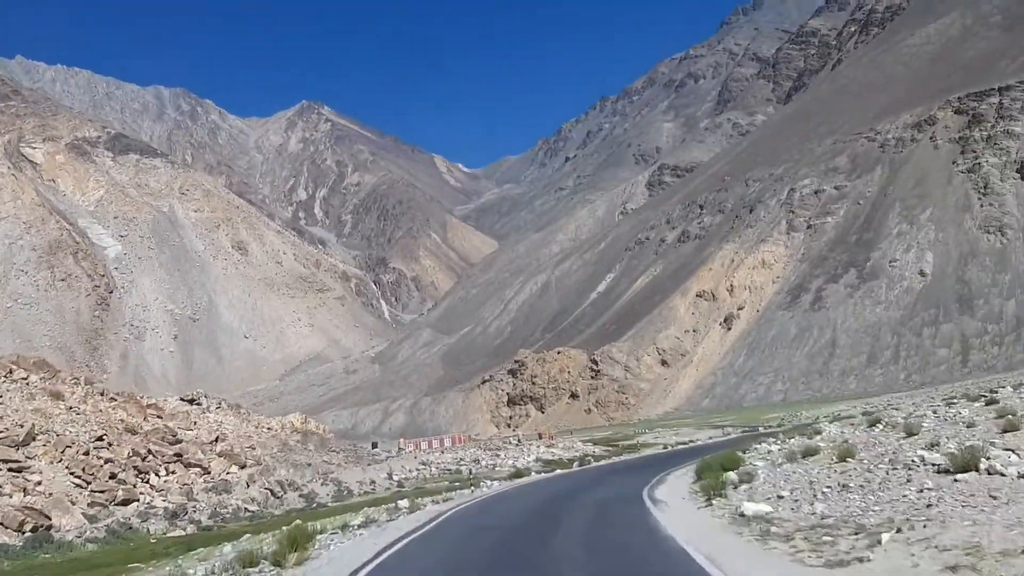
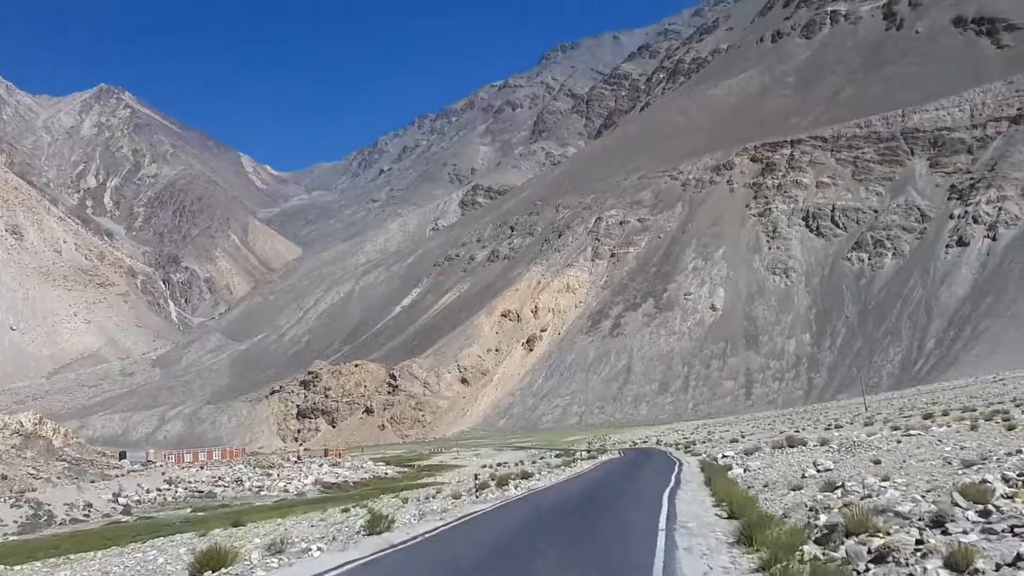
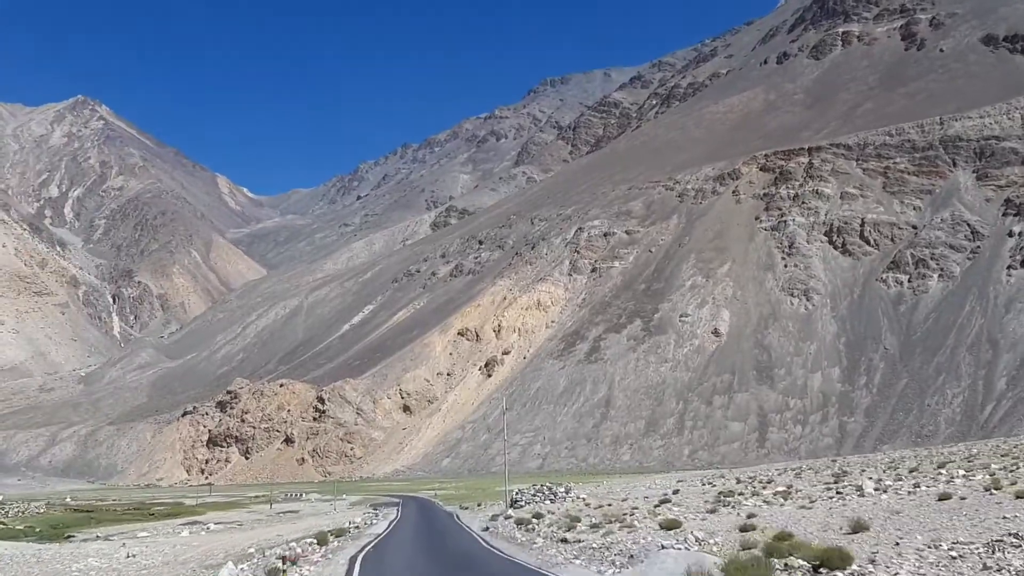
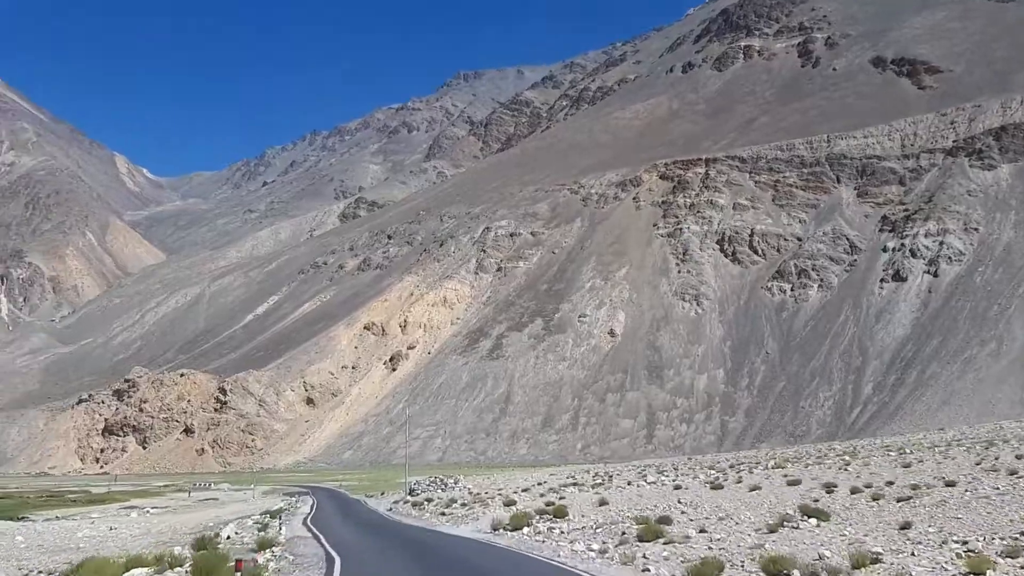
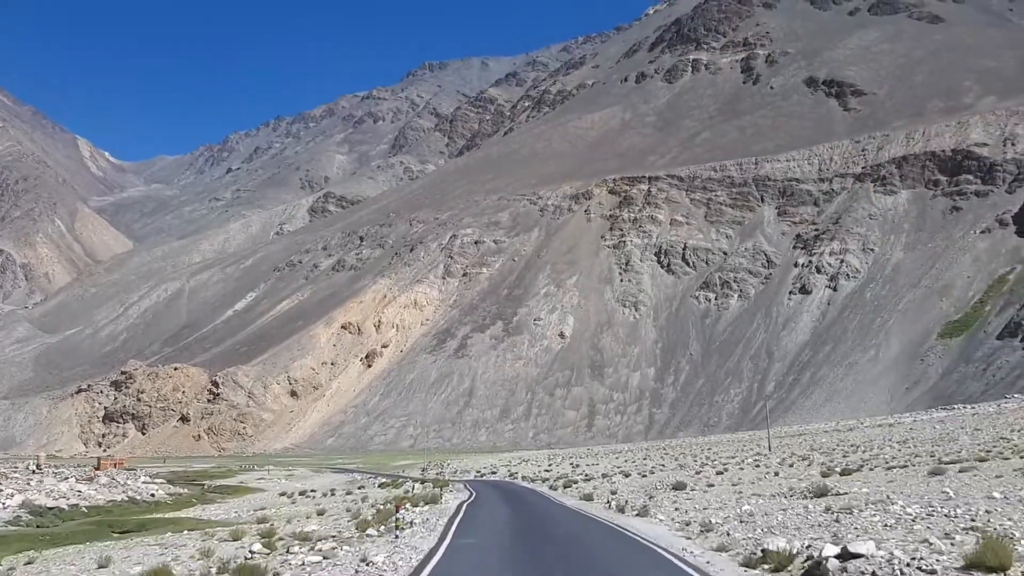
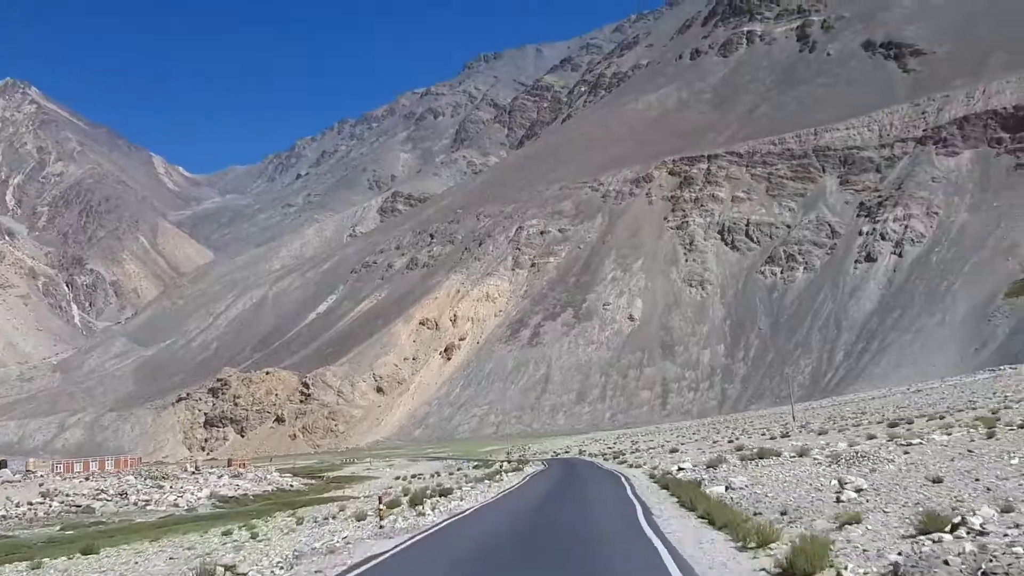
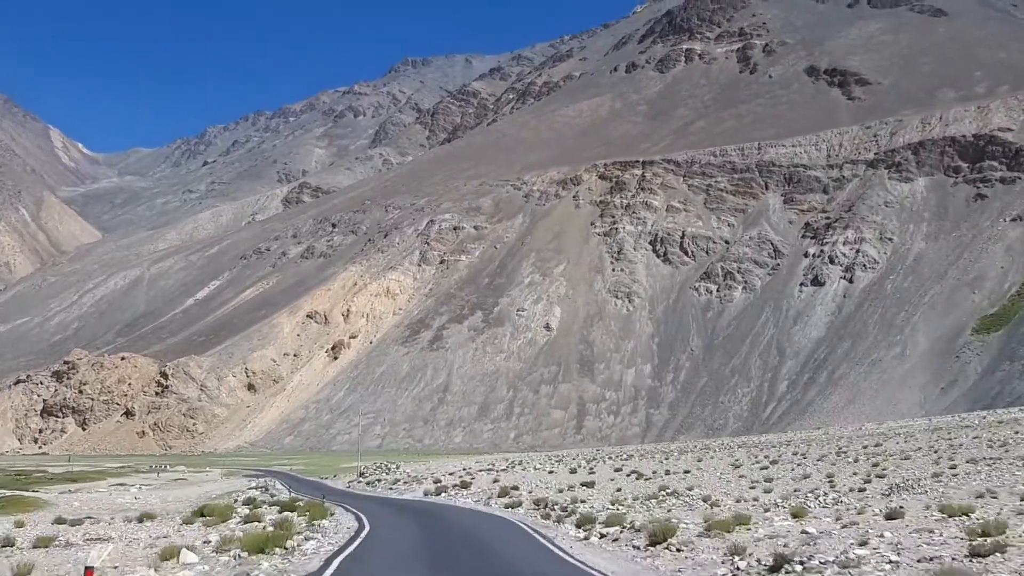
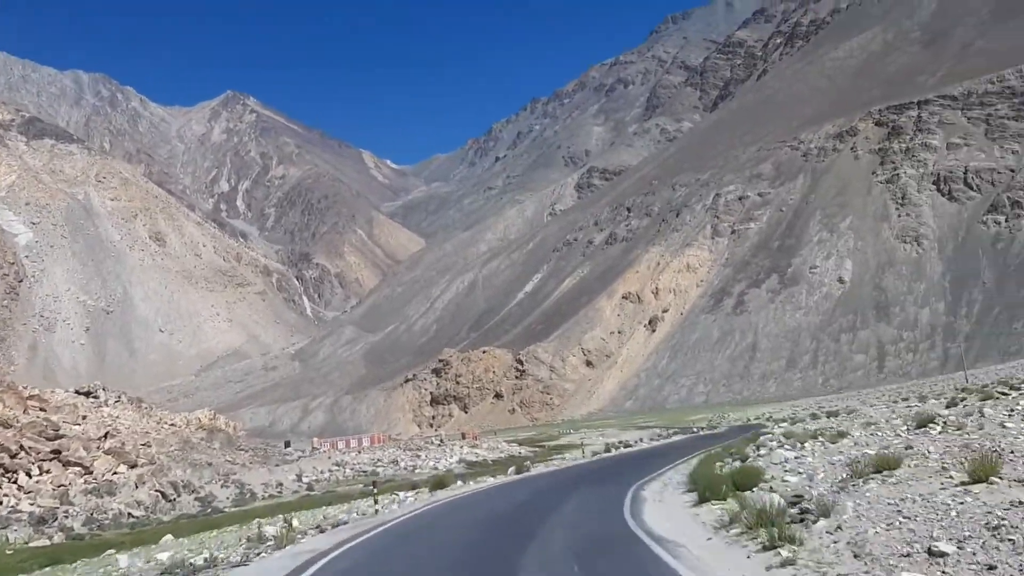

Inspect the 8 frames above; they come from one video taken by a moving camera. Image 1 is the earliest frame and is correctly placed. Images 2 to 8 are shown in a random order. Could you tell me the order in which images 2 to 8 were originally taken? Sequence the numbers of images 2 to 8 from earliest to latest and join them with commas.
8, 2, 6, 5, 7, 4, 3
